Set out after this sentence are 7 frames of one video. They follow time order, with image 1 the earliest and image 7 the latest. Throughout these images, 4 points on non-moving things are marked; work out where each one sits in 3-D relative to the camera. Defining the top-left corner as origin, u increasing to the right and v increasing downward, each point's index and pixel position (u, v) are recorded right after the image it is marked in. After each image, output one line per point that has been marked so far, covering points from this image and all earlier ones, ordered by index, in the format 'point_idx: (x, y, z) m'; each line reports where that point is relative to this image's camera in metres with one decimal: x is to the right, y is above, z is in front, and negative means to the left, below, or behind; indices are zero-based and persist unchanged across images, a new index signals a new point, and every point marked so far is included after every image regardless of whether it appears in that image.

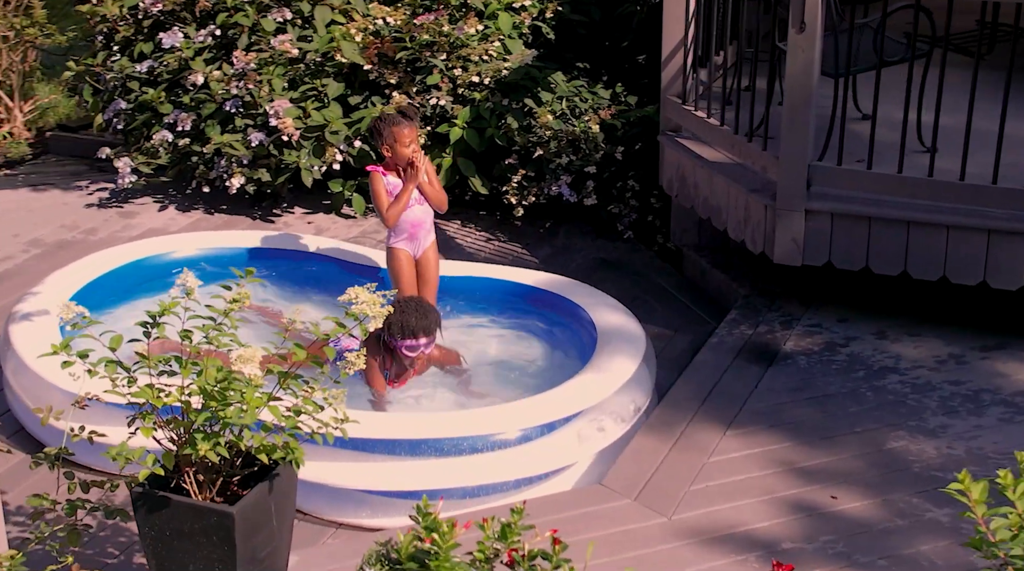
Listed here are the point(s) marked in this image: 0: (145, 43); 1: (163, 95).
0: (-2.7, +1.8, +9.5) m
1: (-2.5, +1.4, +9.2) m
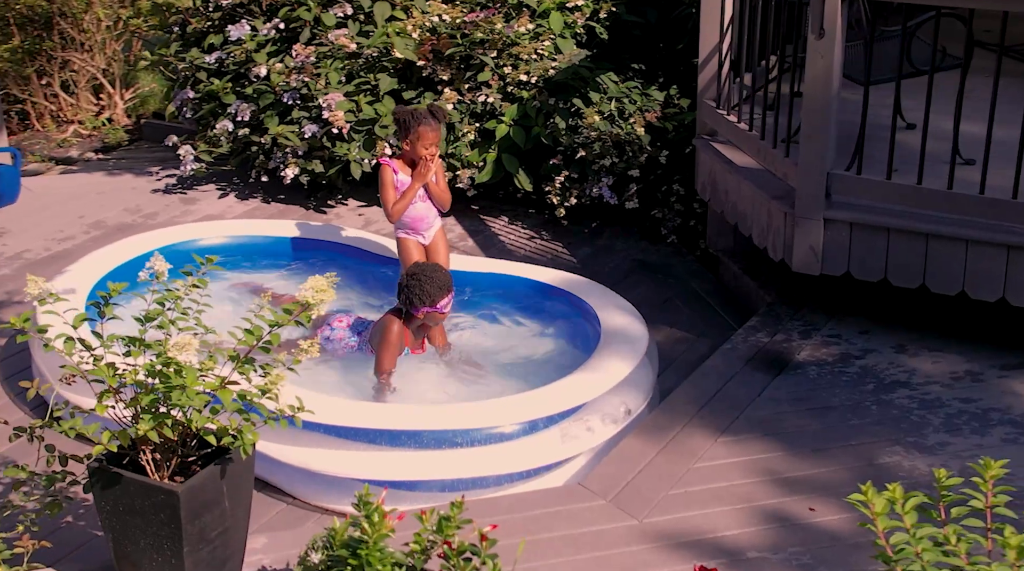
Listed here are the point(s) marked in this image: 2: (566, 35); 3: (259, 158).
0: (-2.2, +1.9, +9.8) m
1: (-2.1, +1.5, +9.4) m
2: (+0.4, +1.7, +8.7) m
3: (-1.8, +0.9, +9.4) m
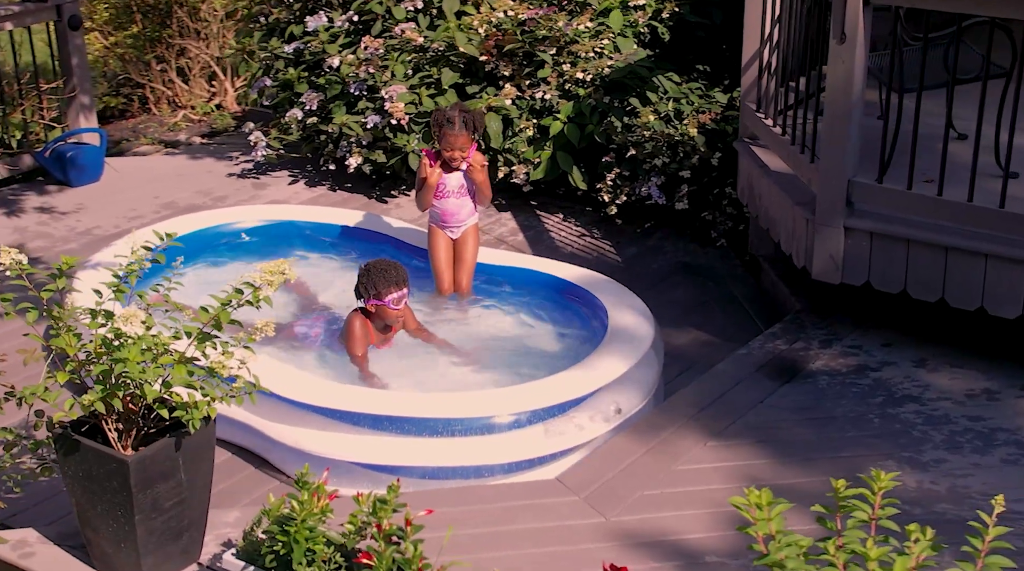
0: (-1.7, +2.0, +10.0) m
1: (-1.6, +1.6, +9.6) m
2: (+0.8, +1.7, +8.7) m
3: (-1.4, +1.0, +9.6) m
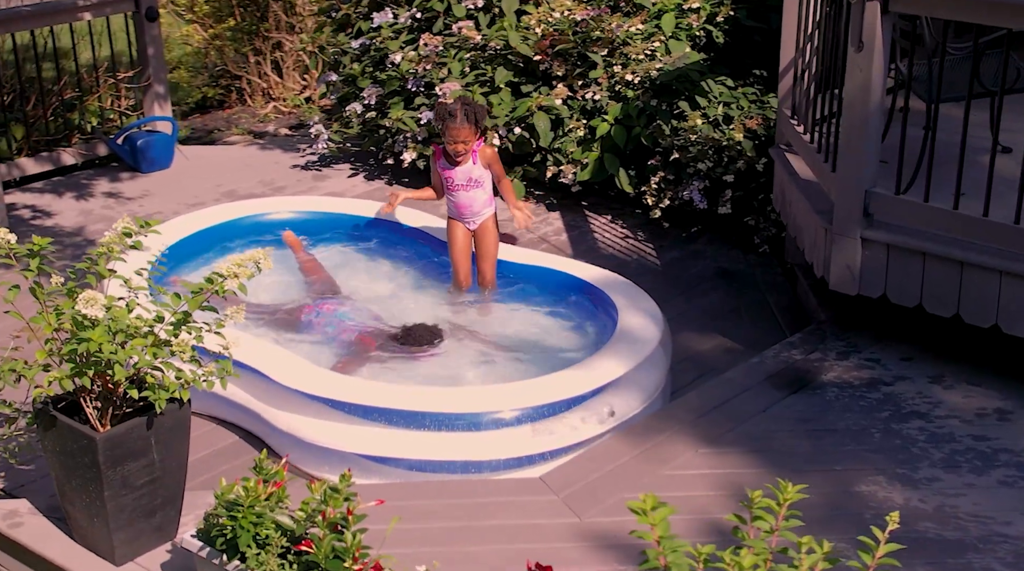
0: (-1.2, +2.1, +10.2) m
1: (-1.1, +1.6, +9.8) m
2: (+1.1, +1.7, +8.7) m
3: (-0.9, +1.1, +9.7) m
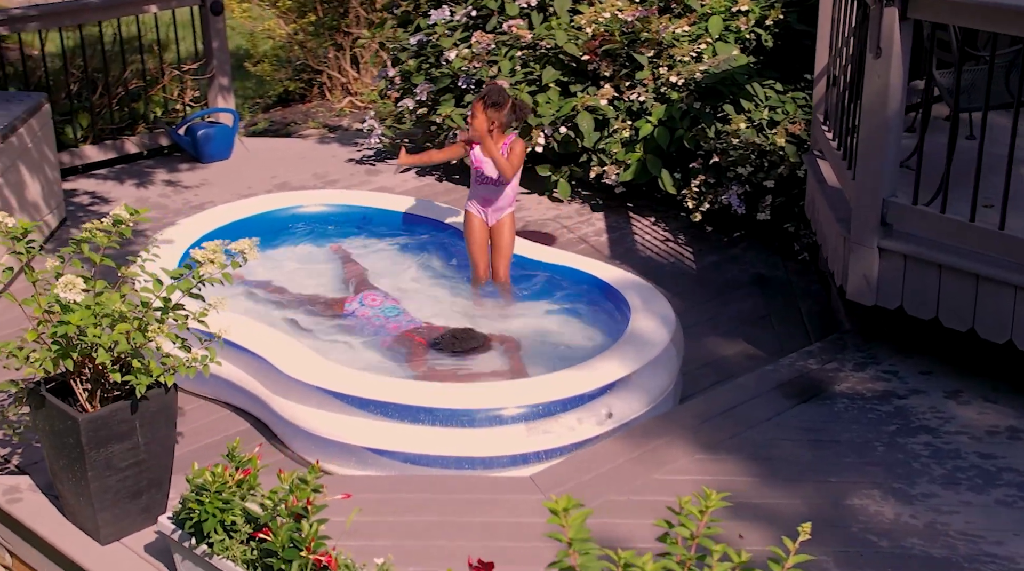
0: (-0.7, +2.1, +10.2) m
1: (-0.7, +1.7, +9.9) m
2: (+1.5, +1.6, +8.6) m
3: (-0.6, +1.1, +9.8) m
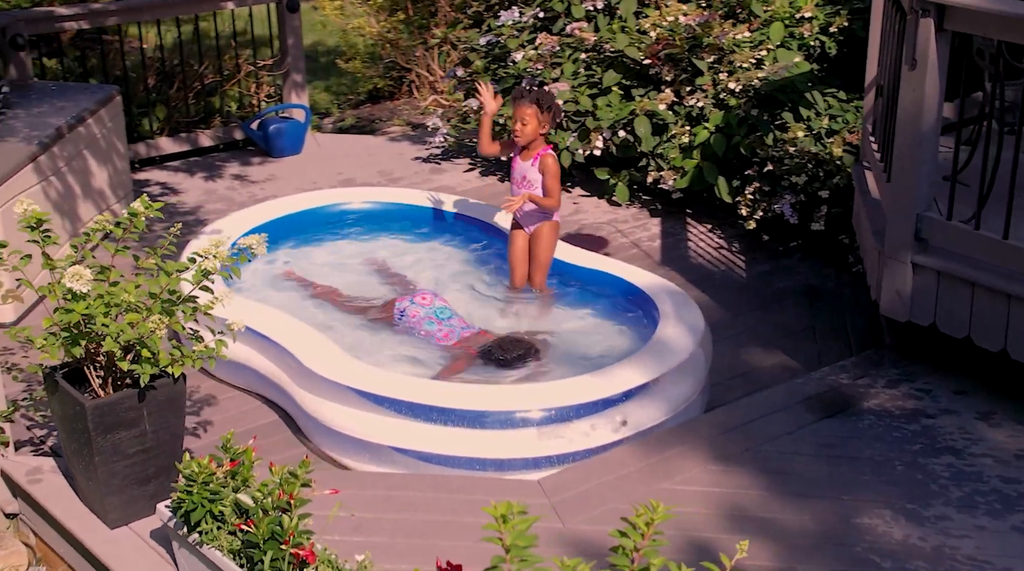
0: (-0.2, +2.1, +10.3) m
1: (-0.2, +1.7, +9.9) m
2: (+1.9, +1.6, +8.5) m
3: (-0.1, +1.1, +9.8) m
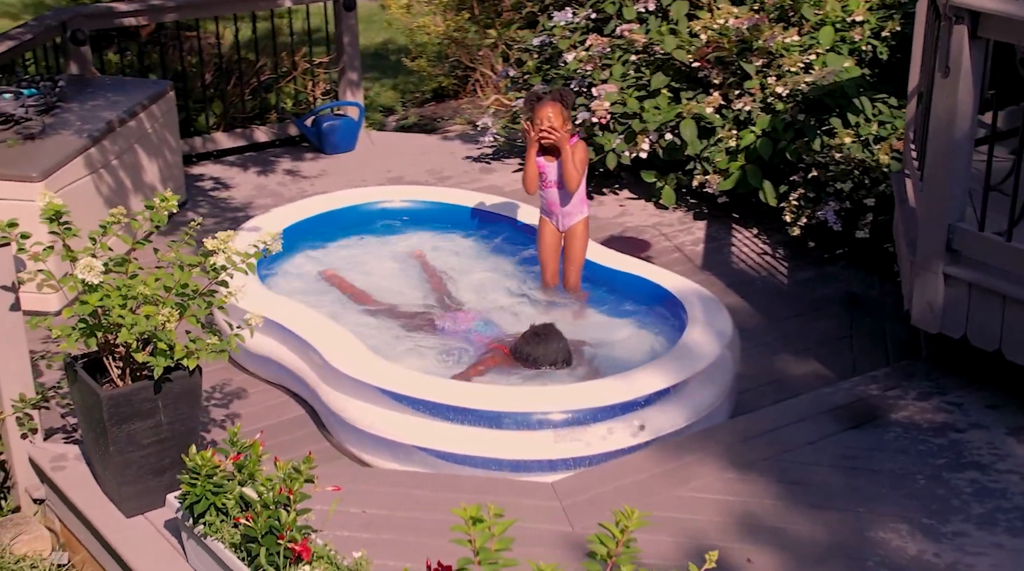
0: (+0.2, +2.1, +10.3) m
1: (+0.2, +1.7, +9.9) m
2: (+2.2, +1.5, +8.4) m
3: (+0.3, +1.1, +9.8) m
